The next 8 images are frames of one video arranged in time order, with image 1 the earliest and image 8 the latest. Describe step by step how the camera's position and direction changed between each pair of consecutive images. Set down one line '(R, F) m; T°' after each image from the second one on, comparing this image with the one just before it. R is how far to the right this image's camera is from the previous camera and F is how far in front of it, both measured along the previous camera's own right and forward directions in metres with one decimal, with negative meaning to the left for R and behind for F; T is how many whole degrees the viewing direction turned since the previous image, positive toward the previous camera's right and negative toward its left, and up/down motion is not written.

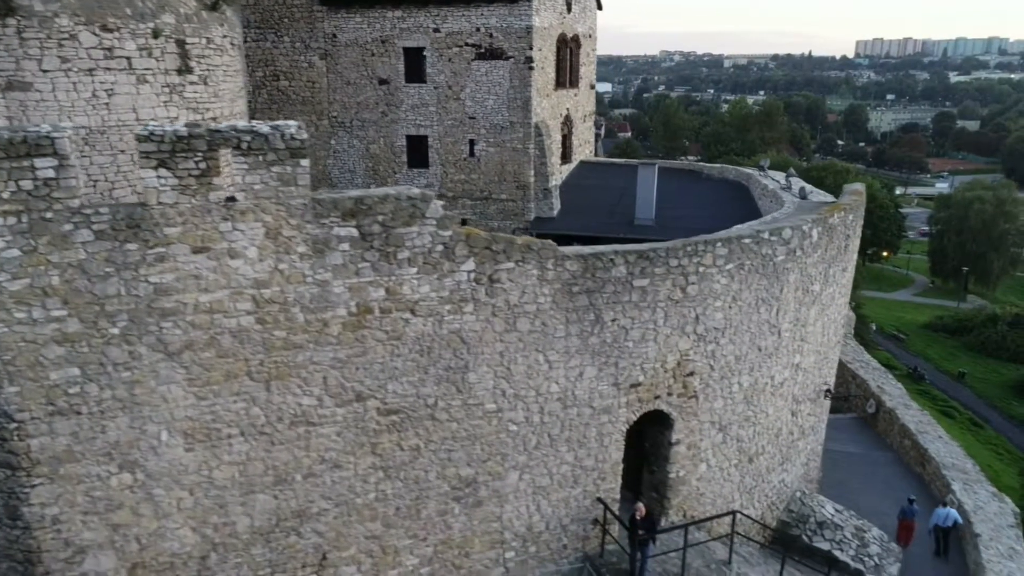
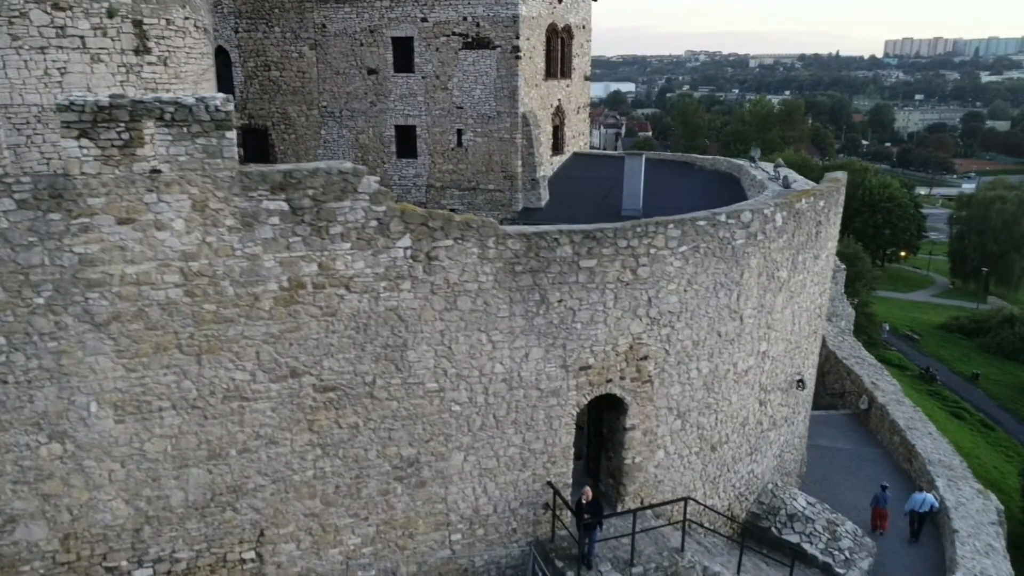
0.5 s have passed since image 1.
(+0.8, +0.1) m; -2°
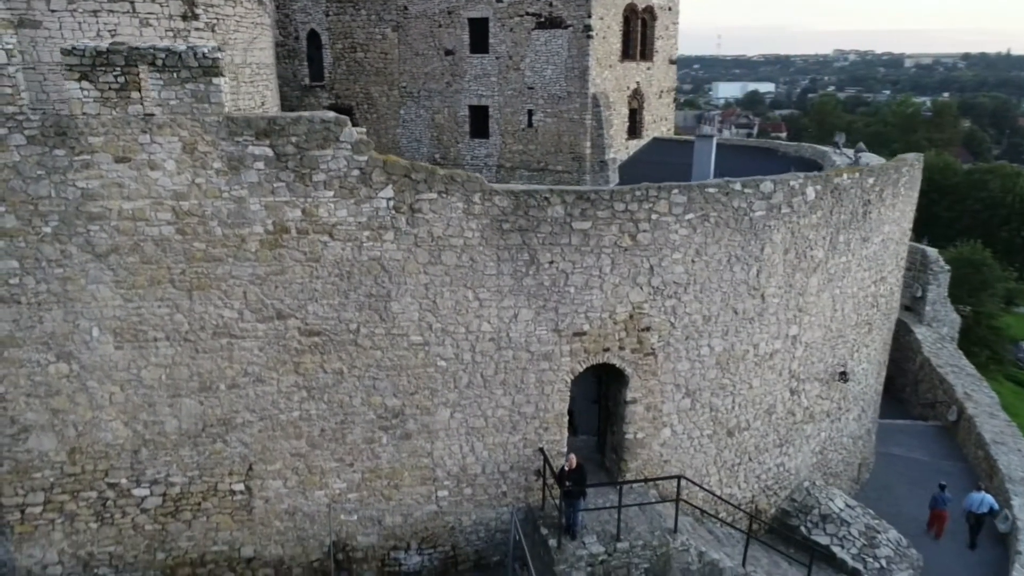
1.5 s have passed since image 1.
(+1.3, +0.1) m; -10°
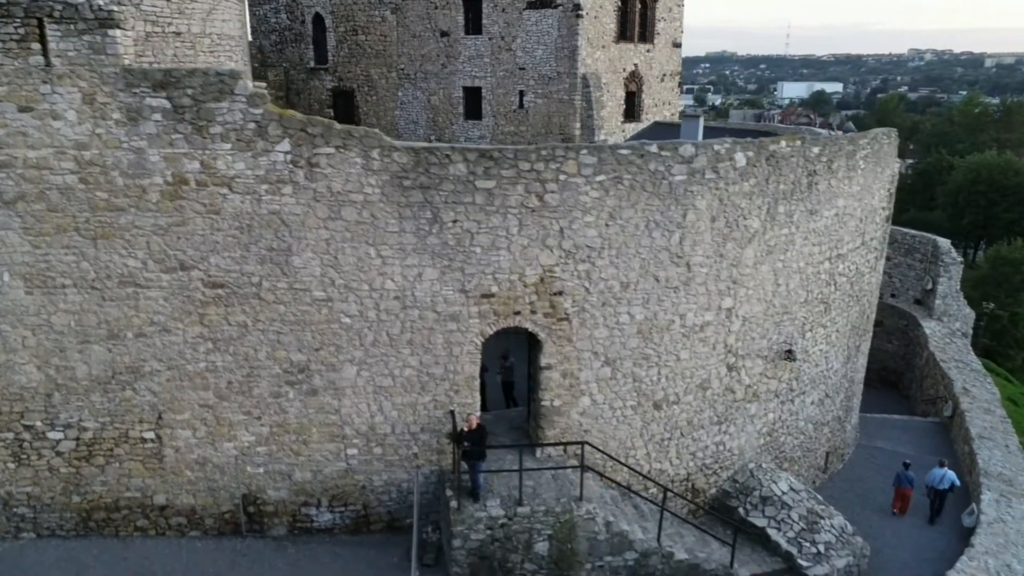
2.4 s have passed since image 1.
(+1.5, +0.1) m; -4°
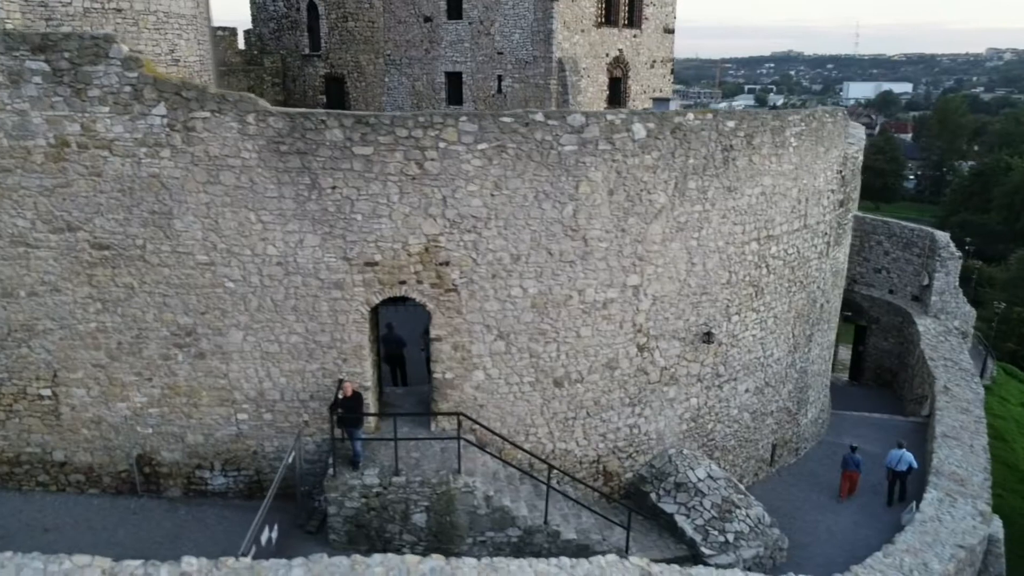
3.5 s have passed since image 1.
(+1.7, +0.1) m; -4°
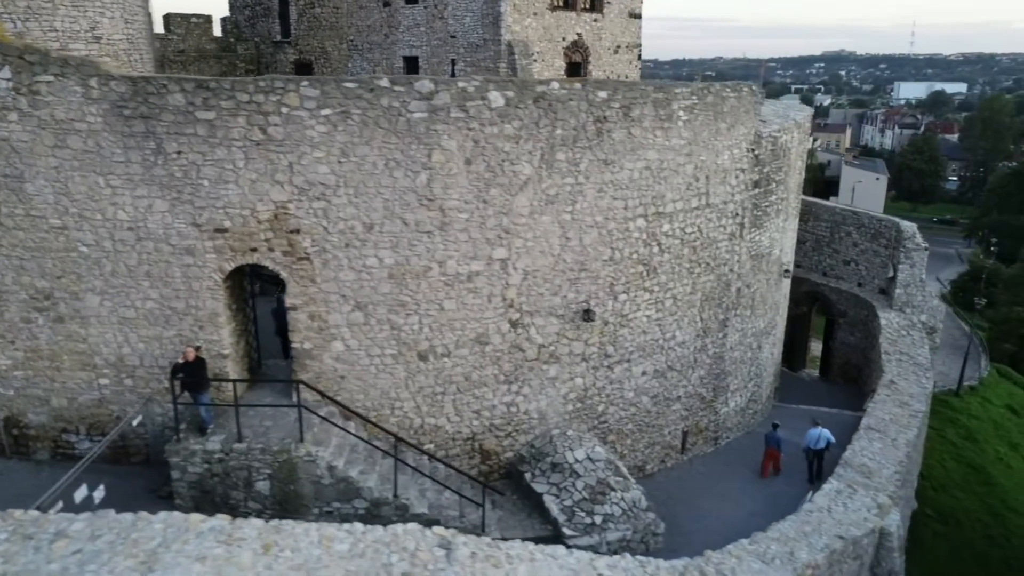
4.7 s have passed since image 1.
(+1.9, +0.2) m; -3°
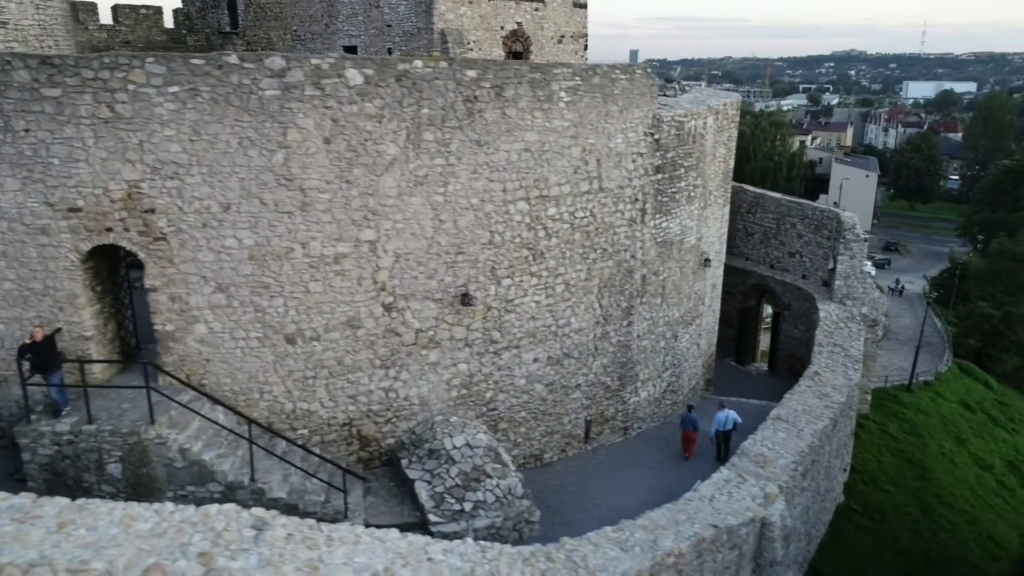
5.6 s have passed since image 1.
(+1.5, +0.1) m; -1°
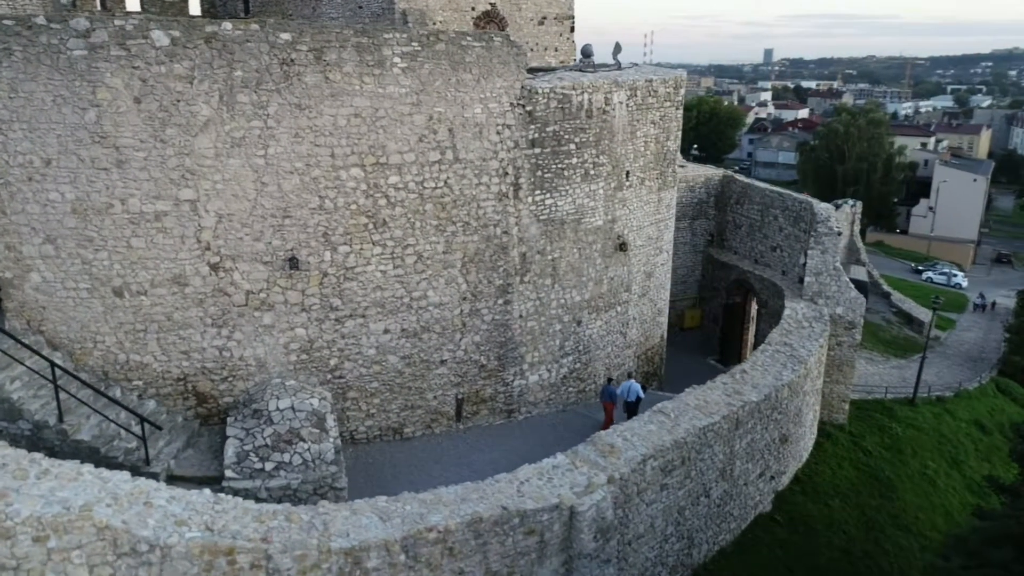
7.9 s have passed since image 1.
(+3.3, +0.4) m; -9°
